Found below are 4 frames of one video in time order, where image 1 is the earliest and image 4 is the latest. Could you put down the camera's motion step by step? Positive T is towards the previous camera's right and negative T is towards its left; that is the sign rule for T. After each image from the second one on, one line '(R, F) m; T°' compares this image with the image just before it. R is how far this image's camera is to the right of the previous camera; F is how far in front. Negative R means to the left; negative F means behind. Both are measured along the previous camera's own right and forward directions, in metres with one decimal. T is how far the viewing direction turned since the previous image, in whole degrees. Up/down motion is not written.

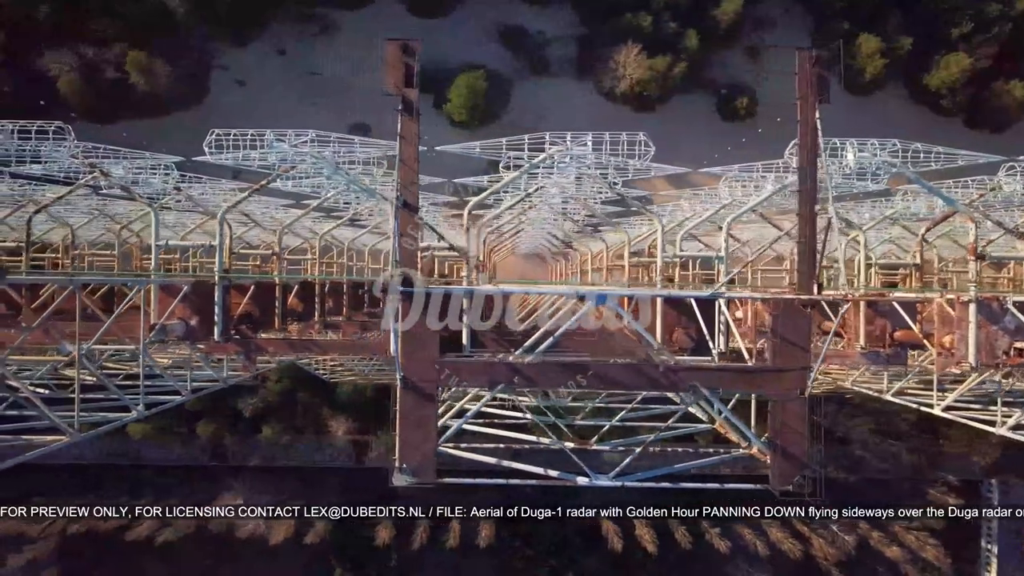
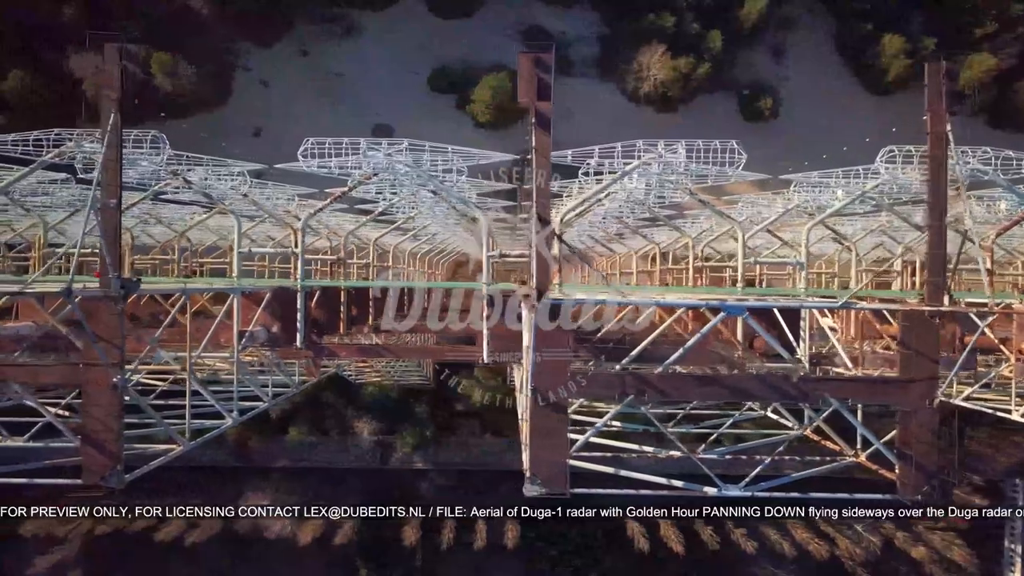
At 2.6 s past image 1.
(-1.0, 0.0) m; 0°
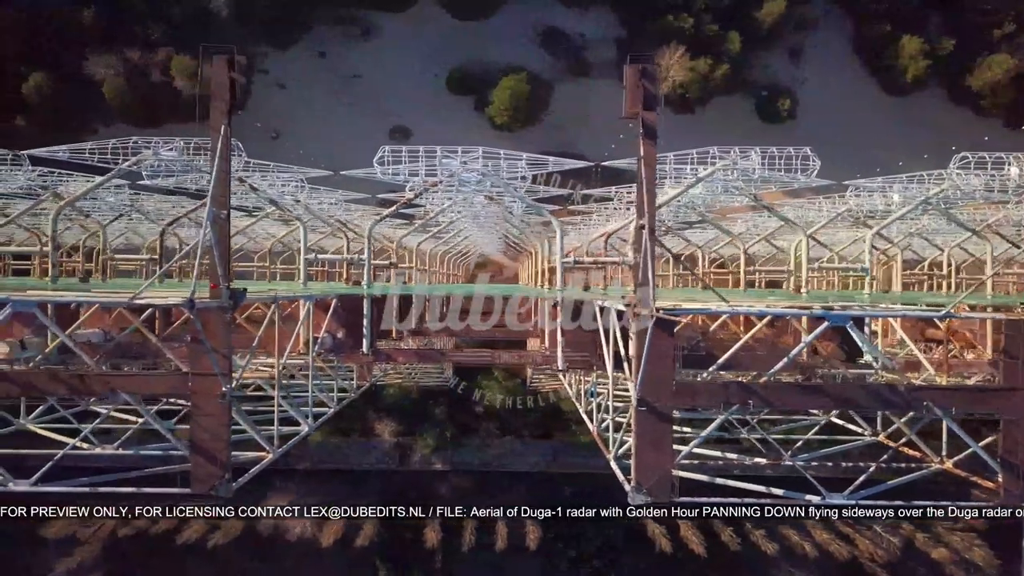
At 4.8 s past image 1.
(-0.8, 0.0) m; 0°
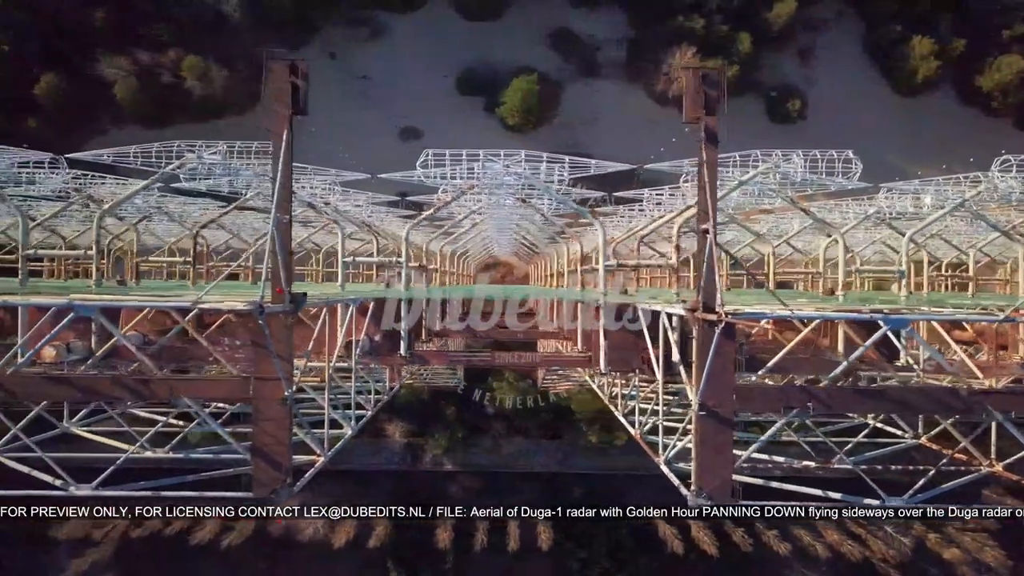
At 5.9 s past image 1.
(-0.5, 0.0) m; 0°
